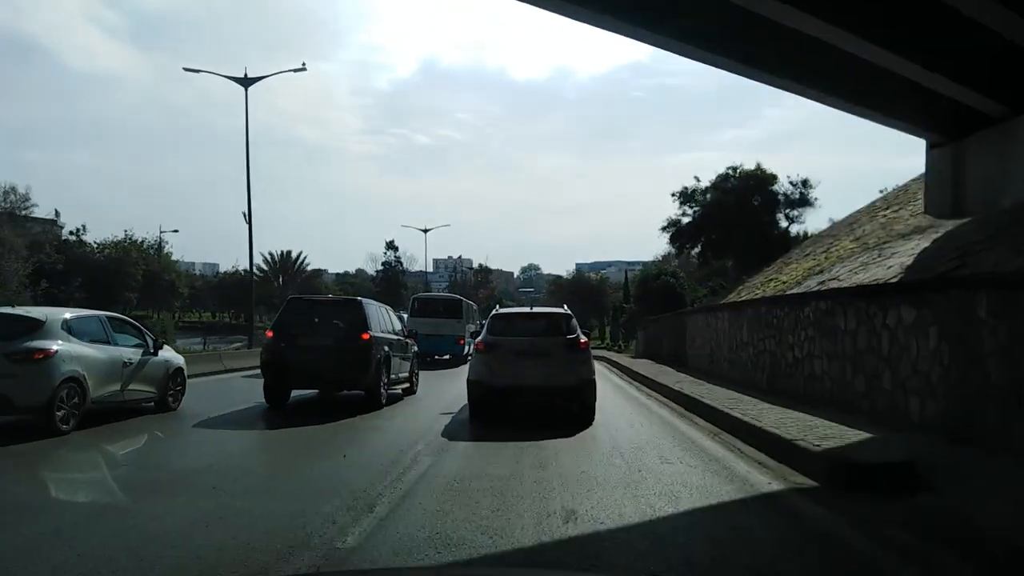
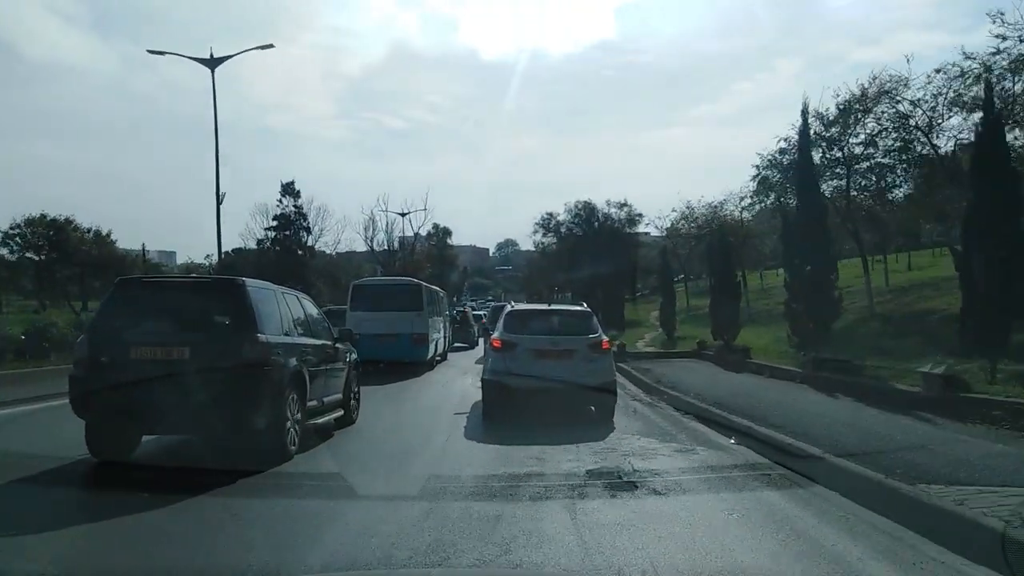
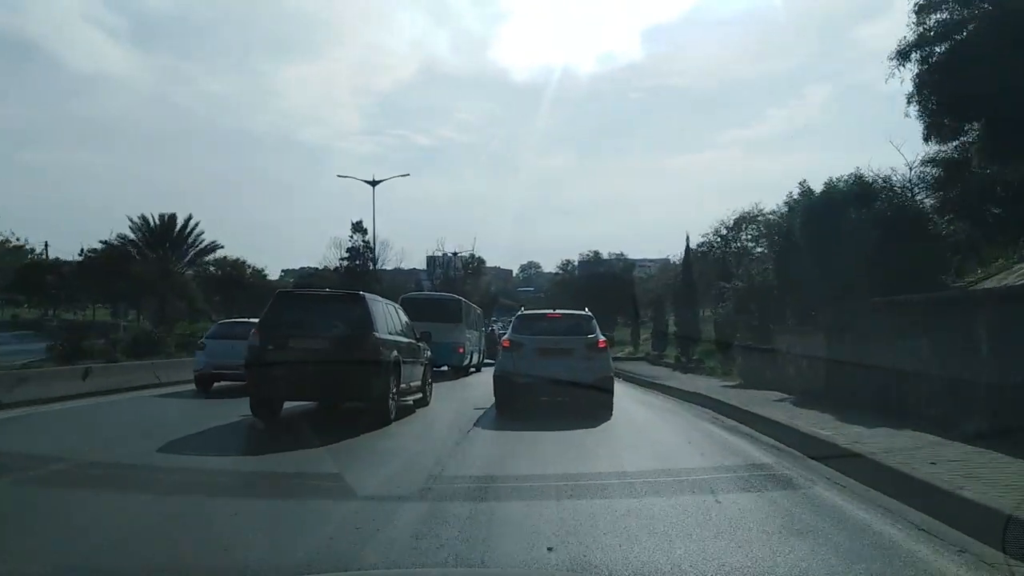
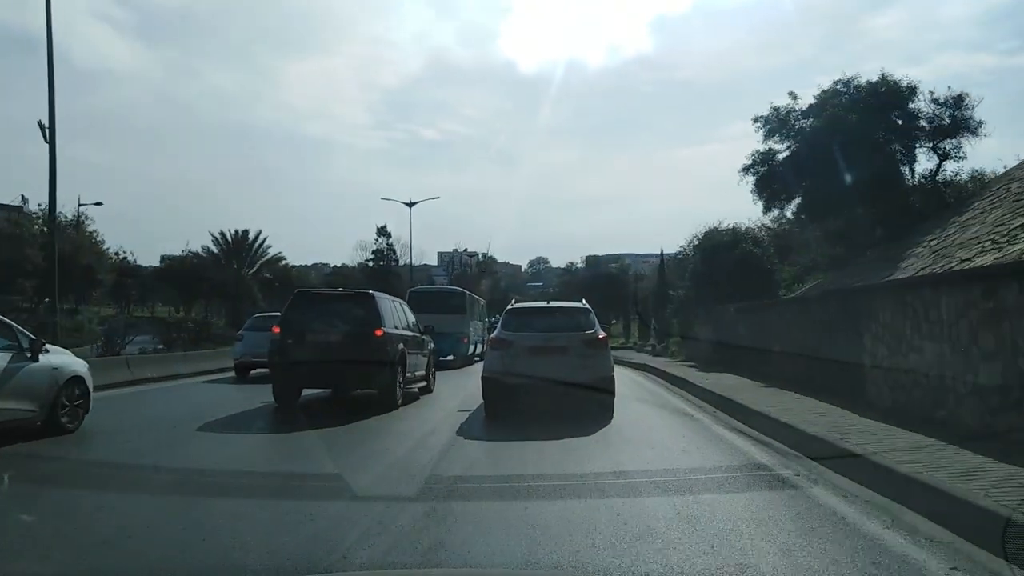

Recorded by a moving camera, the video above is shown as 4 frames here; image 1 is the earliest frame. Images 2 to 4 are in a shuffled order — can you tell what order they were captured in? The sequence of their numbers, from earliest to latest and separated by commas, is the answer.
4, 3, 2
